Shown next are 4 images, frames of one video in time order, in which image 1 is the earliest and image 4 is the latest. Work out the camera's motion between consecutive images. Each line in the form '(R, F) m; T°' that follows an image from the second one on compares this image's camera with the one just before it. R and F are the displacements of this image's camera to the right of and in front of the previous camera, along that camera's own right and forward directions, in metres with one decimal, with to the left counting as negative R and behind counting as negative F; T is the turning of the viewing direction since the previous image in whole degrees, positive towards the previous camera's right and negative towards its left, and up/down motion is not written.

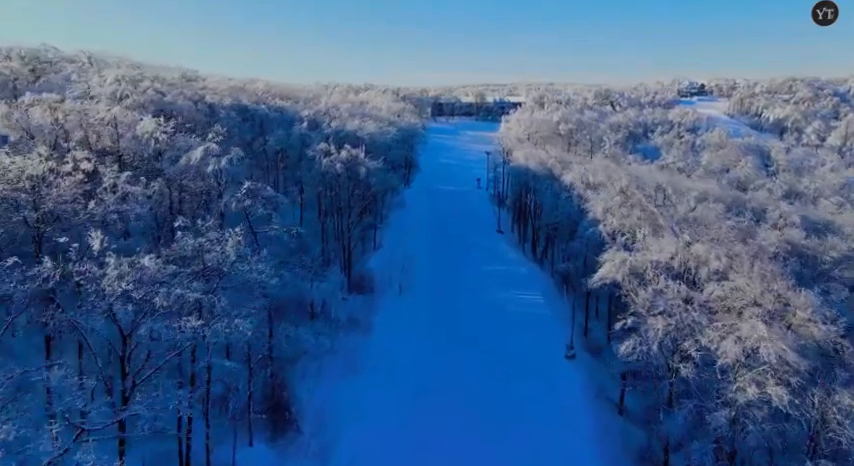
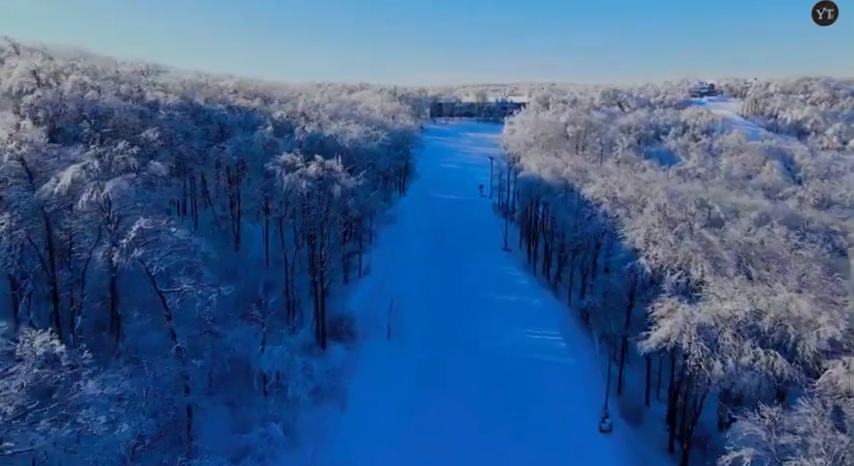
(+0.4, +10.6) m; 0°
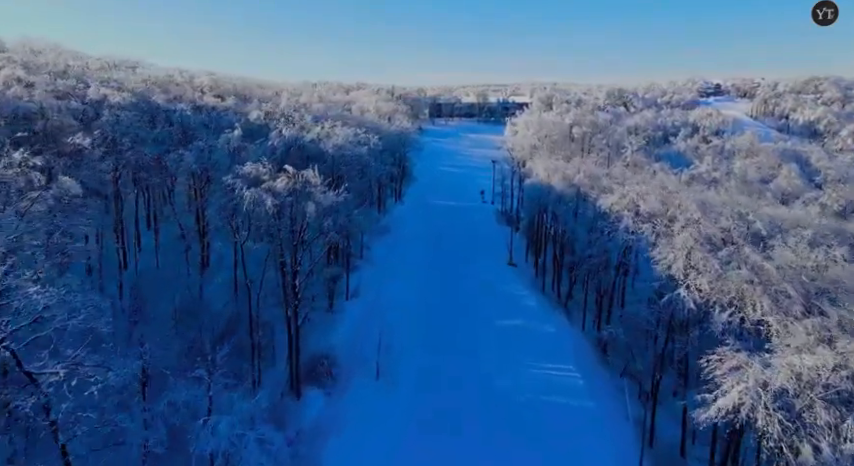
(+0.3, +6.7) m; 0°
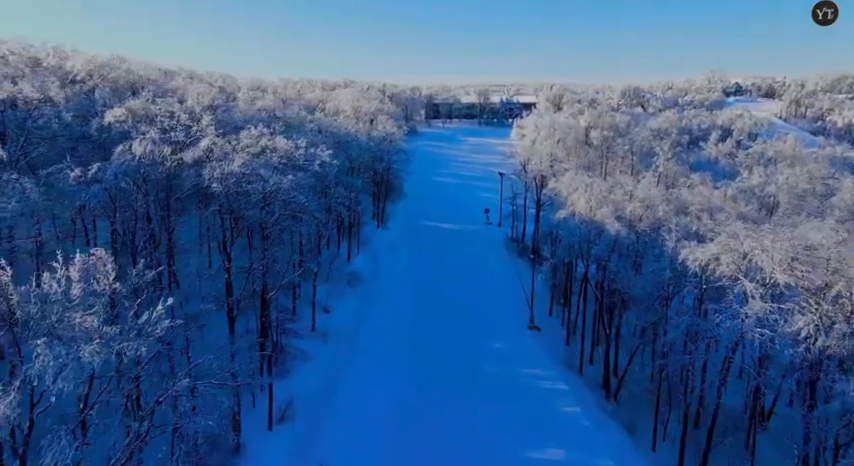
(+1.0, +20.0) m; 0°
